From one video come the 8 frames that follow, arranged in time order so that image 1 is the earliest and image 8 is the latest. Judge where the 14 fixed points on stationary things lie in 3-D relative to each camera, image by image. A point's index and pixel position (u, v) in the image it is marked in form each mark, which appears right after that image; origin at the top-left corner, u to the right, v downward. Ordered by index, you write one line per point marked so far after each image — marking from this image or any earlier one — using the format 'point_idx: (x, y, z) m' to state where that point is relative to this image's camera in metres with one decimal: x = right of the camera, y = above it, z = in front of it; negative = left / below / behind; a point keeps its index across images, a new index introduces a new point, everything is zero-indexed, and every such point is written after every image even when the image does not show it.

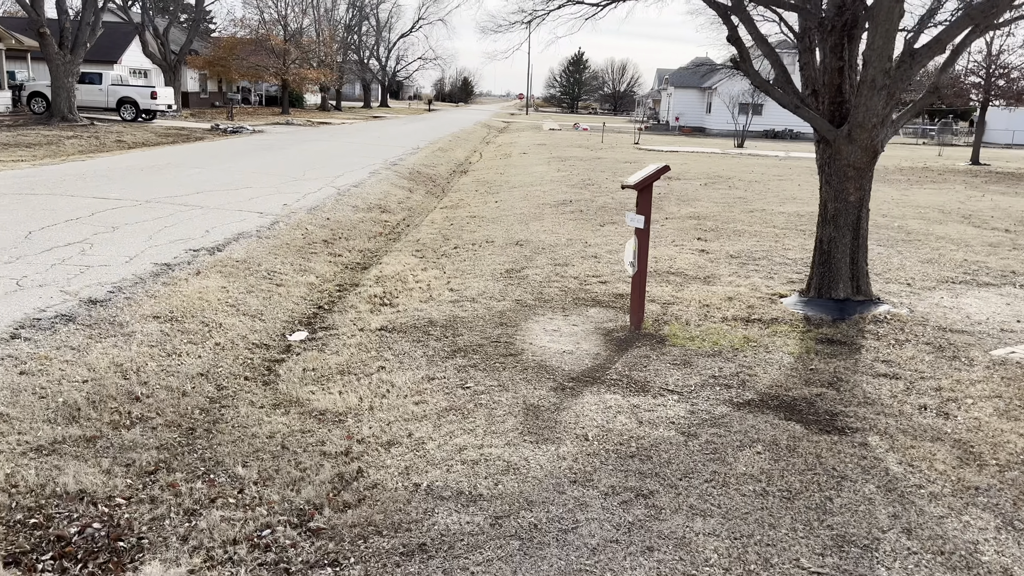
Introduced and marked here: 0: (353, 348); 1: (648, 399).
0: (-1.1, -0.4, +5.7) m
1: (+0.7, -0.6, +4.5) m
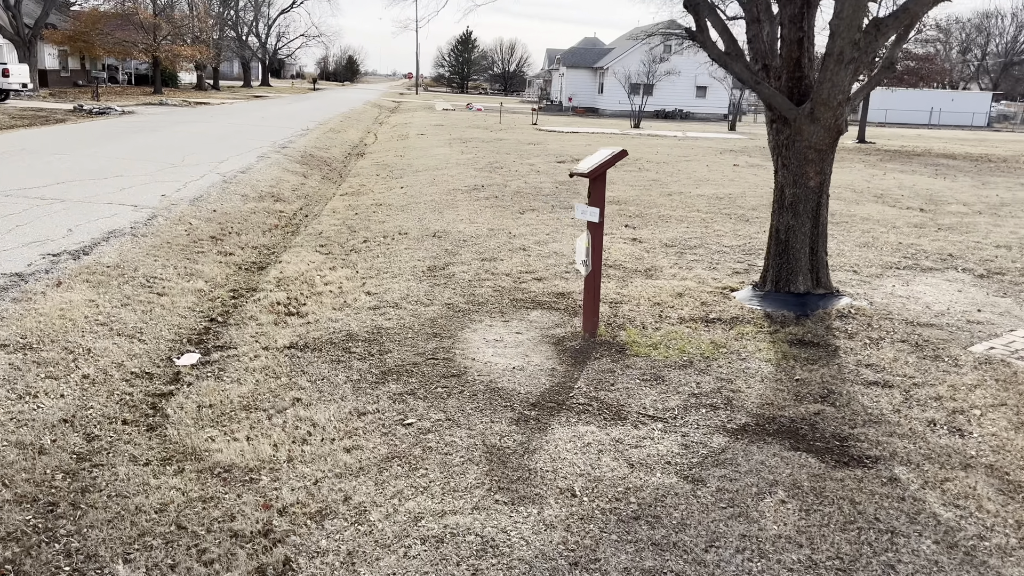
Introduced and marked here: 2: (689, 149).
0: (-1.5, -0.5, +4.8) m
1: (+0.5, -0.6, +3.8) m
2: (+4.3, +3.3, +20.0) m
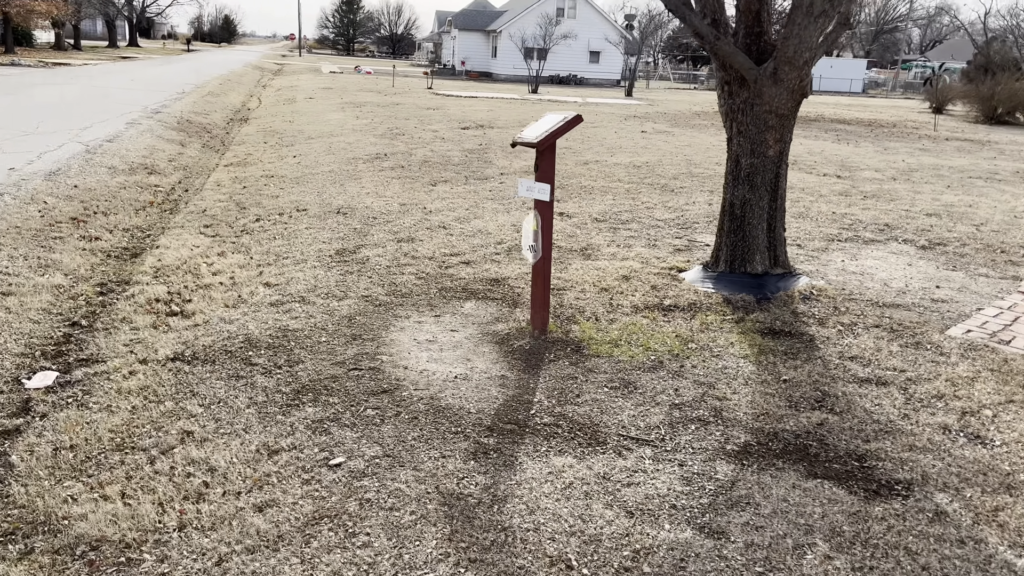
0: (-1.7, -0.5, +3.8) m
1: (+0.4, -0.6, +3.1) m
2: (+1.9, +4.1, +19.5) m
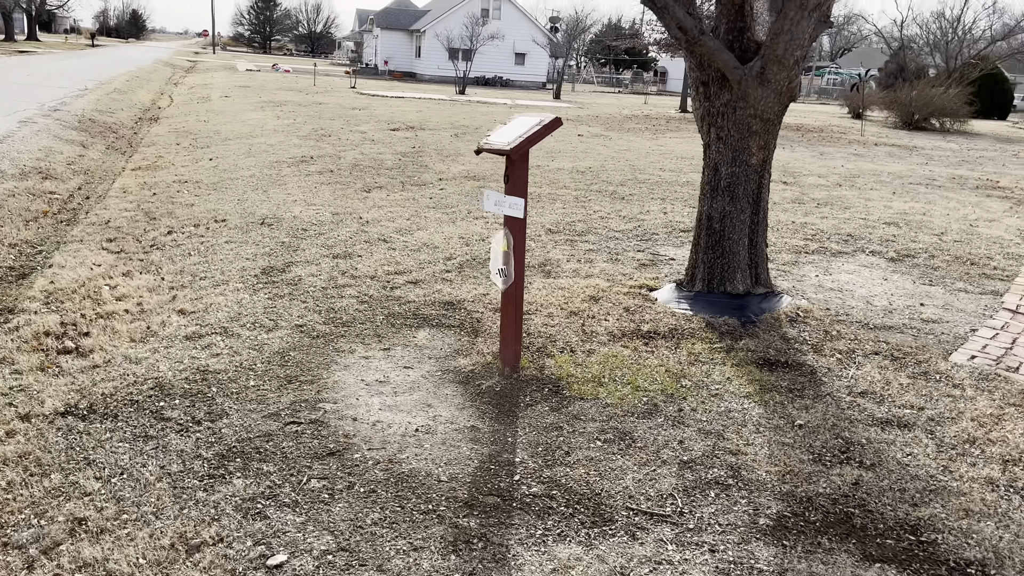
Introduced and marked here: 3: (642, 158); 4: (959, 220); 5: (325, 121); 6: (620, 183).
0: (-1.8, -0.7, +3.0) m
1: (+0.4, -0.8, +2.5) m
2: (+0.3, +3.9, +19.0) m
3: (+1.9, +1.9, +12.3) m
4: (+4.6, +0.7, +8.4) m
5: (-3.5, +3.1, +15.3) m
6: (+1.3, +1.2, +9.7) m
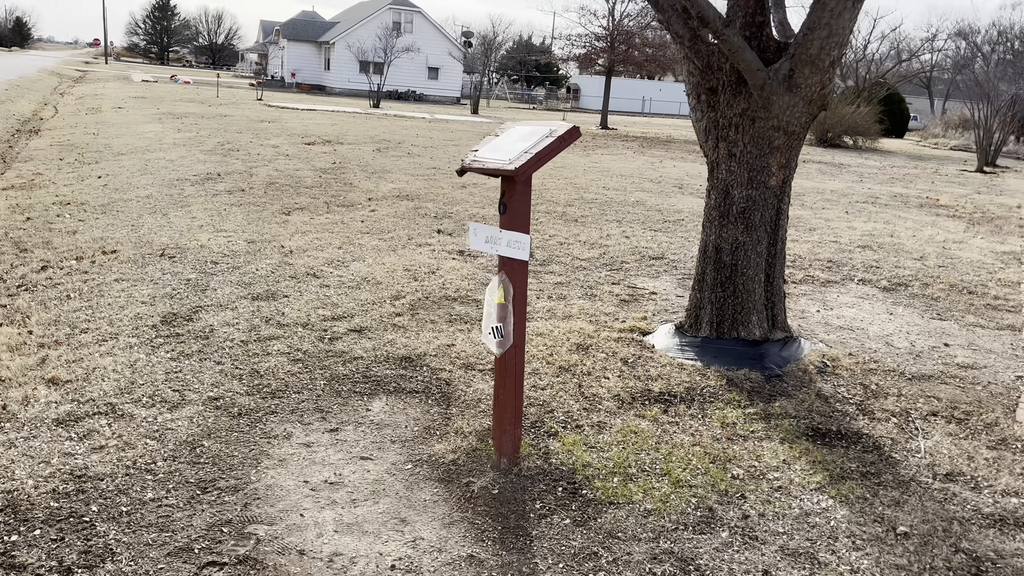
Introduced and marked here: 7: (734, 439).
0: (-1.7, -0.9, +1.9) m
1: (+0.5, -1.0, +1.6) m
2: (-1.4, +3.4, +18.1) m
3: (+1.0, +1.6, +11.5) m
4: (+4.0, +0.5, +7.9) m
5: (-4.7, +2.6, +14.0) m
6: (+0.6, +0.9, +8.9) m
7: (+0.9, -0.6, +3.2) m
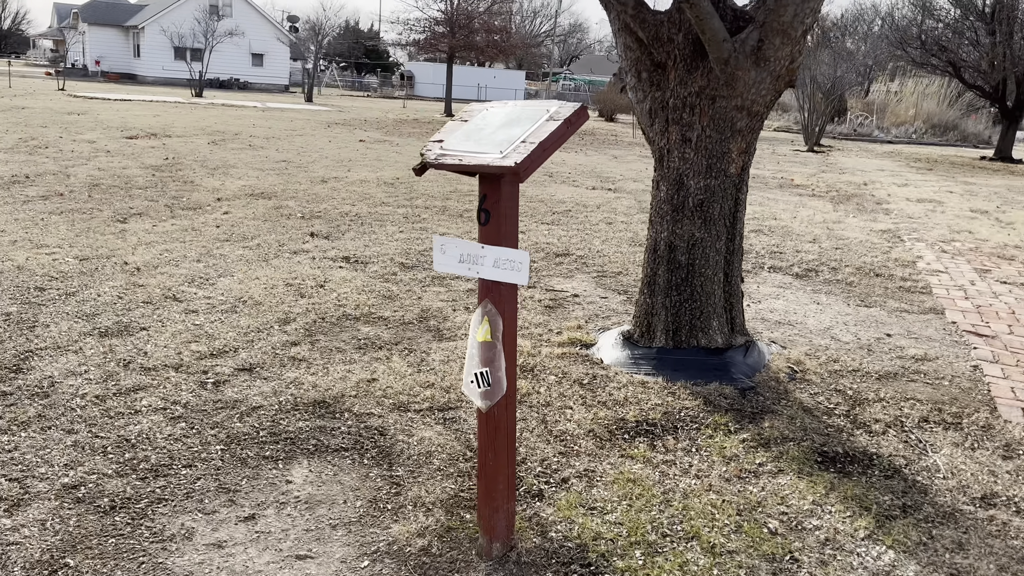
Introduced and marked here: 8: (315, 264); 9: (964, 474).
0: (-1.5, -1.1, +0.9) m
1: (+0.7, -1.0, +1.0) m
2: (-4.5, +3.4, +16.8) m
3: (-0.9, +1.6, +10.9) m
4: (+2.9, +0.6, +7.9) m
5: (-7.0, +2.3, +12.1) m
6: (-0.7, +0.9, +8.2) m
7: (+0.8, -0.6, +2.7) m
8: (-1.3, +0.2, +5.2) m
9: (+1.5, -0.6, +2.8) m
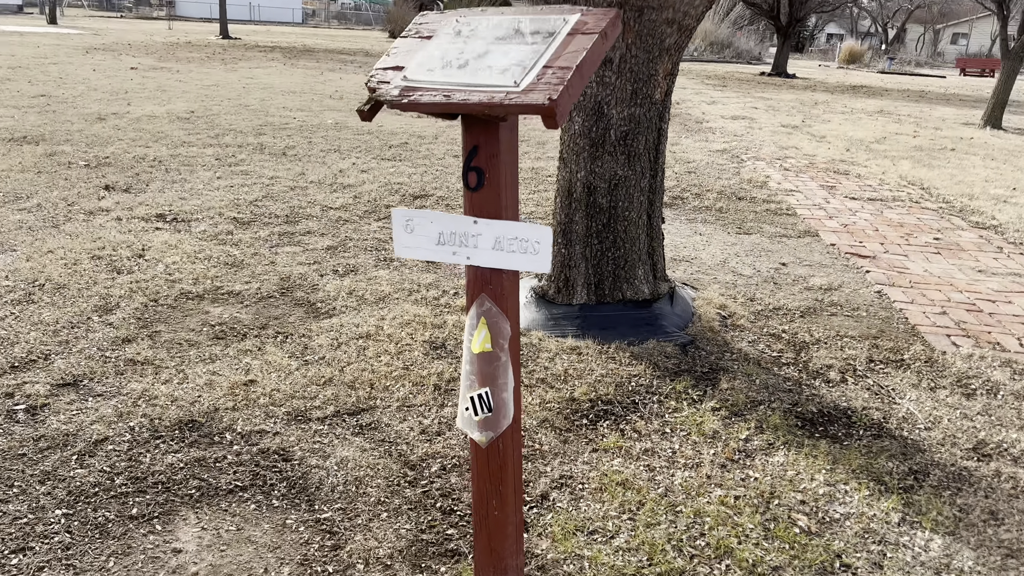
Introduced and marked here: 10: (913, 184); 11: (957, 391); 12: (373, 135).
0: (-1.1, -1.3, +0.1) m
1: (+1.1, -1.0, +0.7) m
2: (-8.2, +4.1, +14.2) m
3: (-3.1, +2.2, +9.6) m
4: (+1.3, +1.3, +7.8) m
5: (-9.4, +2.6, +9.3) m
6: (-2.2, +1.3, +7.1) m
7: (+0.6, -0.5, +2.3) m
8: (-2.0, +0.3, +4.2) m
9: (+1.4, -0.4, +2.6) m
10: (+3.2, +0.8, +6.5) m
11: (+1.5, -0.4, +2.9) m
12: (-1.3, +1.4, +7.4) m
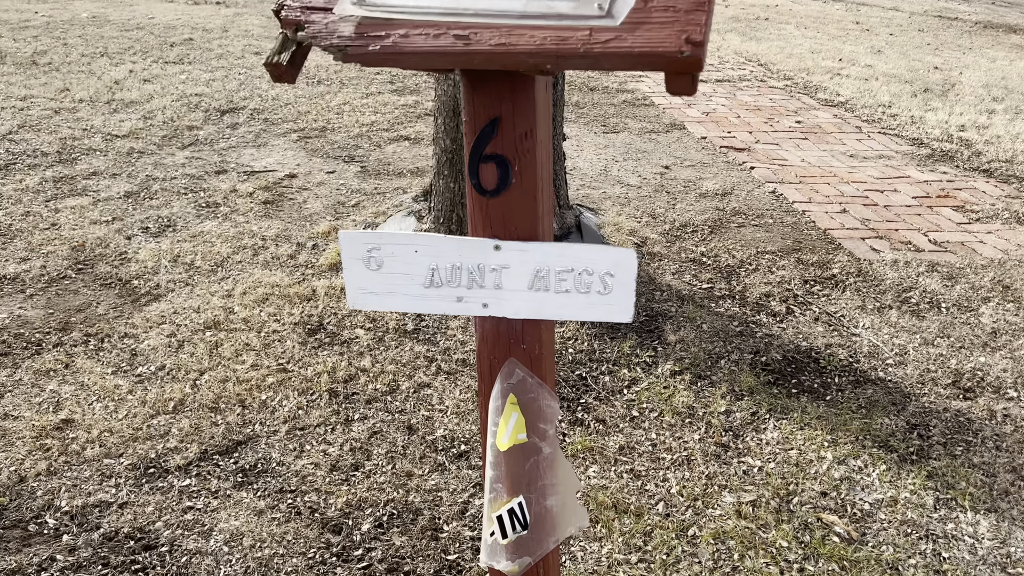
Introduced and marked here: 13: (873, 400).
0: (-0.5, -1.6, -0.5) m
1: (+1.4, -1.1, +0.6) m
2: (-11.3, +4.7, +10.6) m
3: (-5.1, +2.8, +7.6) m
4: (-0.3, +2.2, +7.0) m
5: (-11.1, +2.4, +5.8) m
6: (-3.6, +1.7, +5.6) m
7: (+0.5, -0.4, +1.9) m
8: (-2.5, +0.4, +3.0) m
9: (+1.1, -0.2, +2.4) m
10: (+1.8, +1.7, +6.3) m
11: (+1.2, -0.1, +2.6) m
12: (-2.7, +1.9, +6.1) m
13: (+0.9, -0.3, +2.1) m
